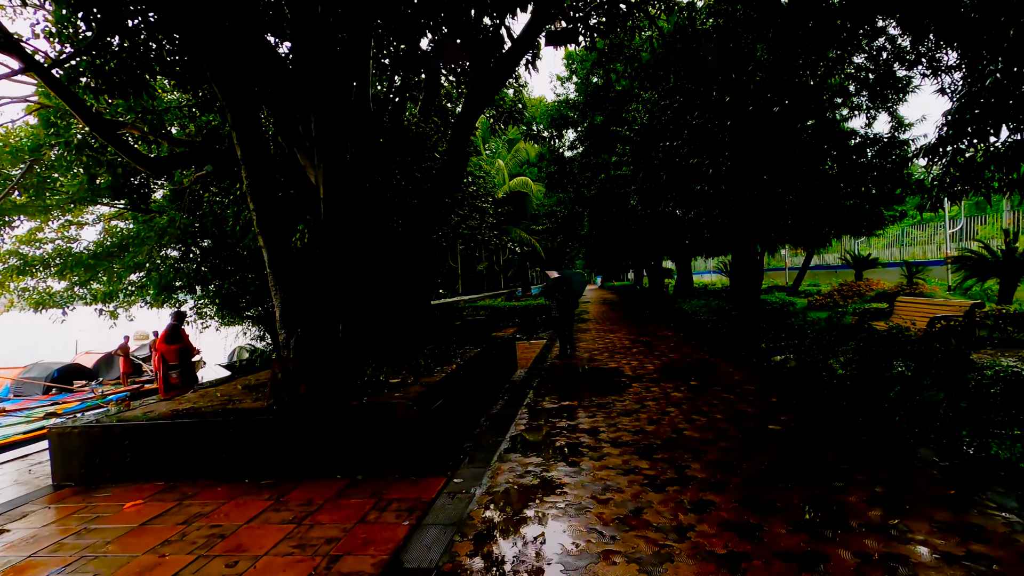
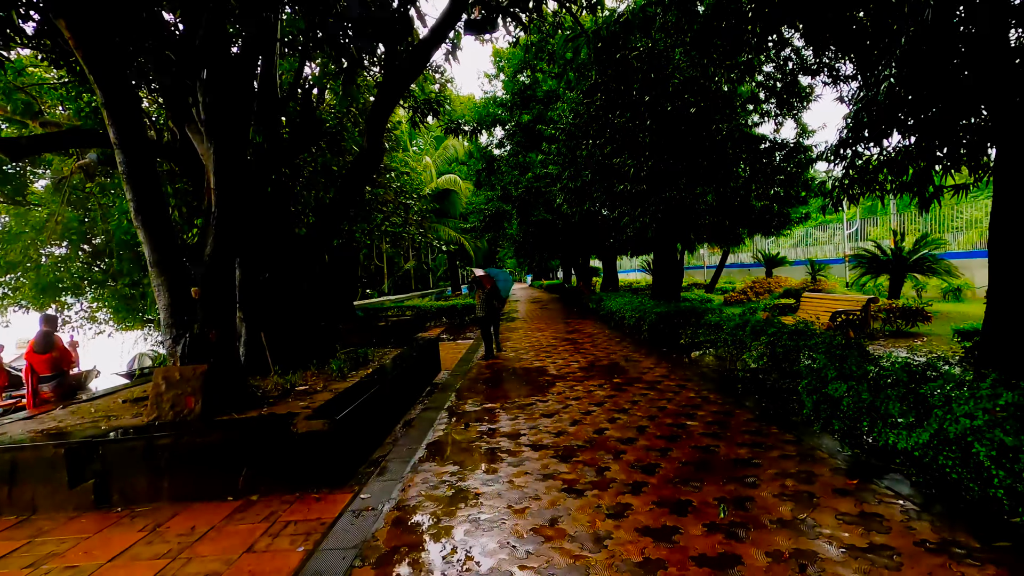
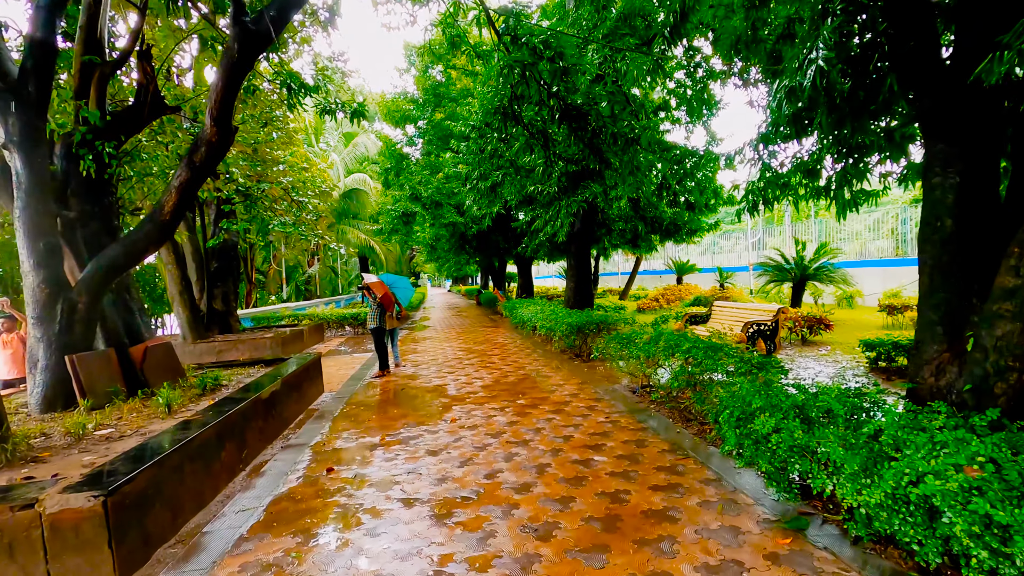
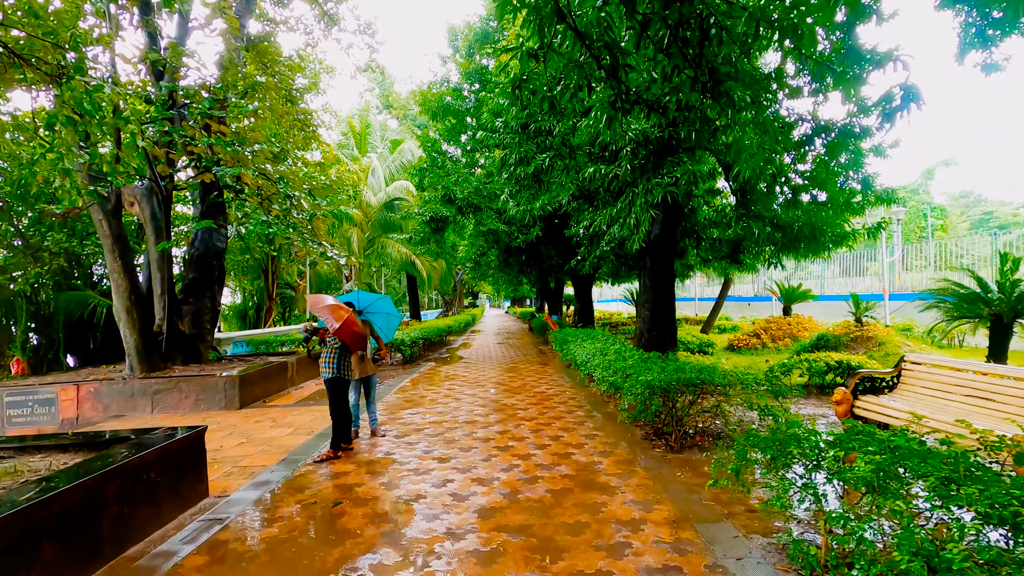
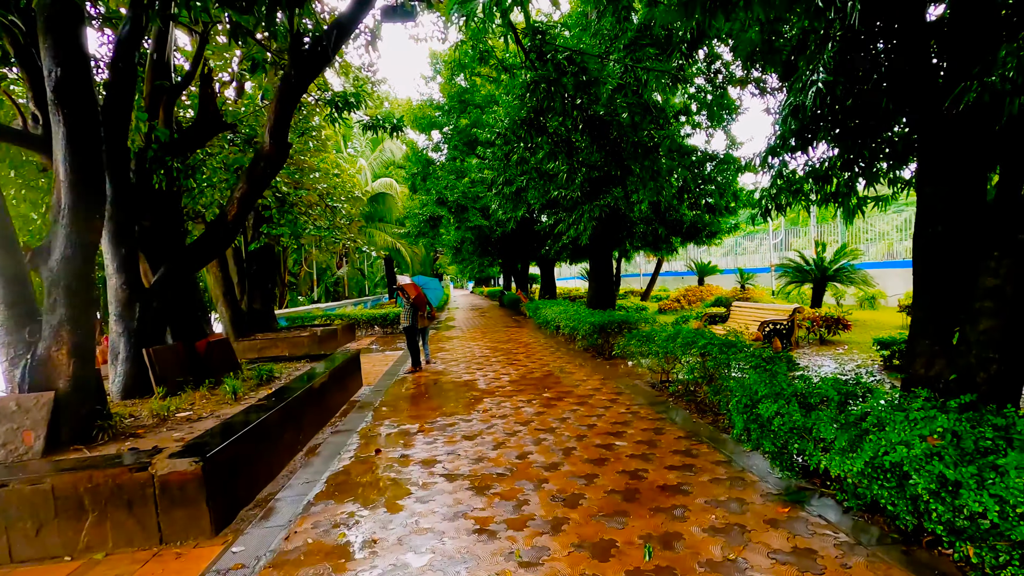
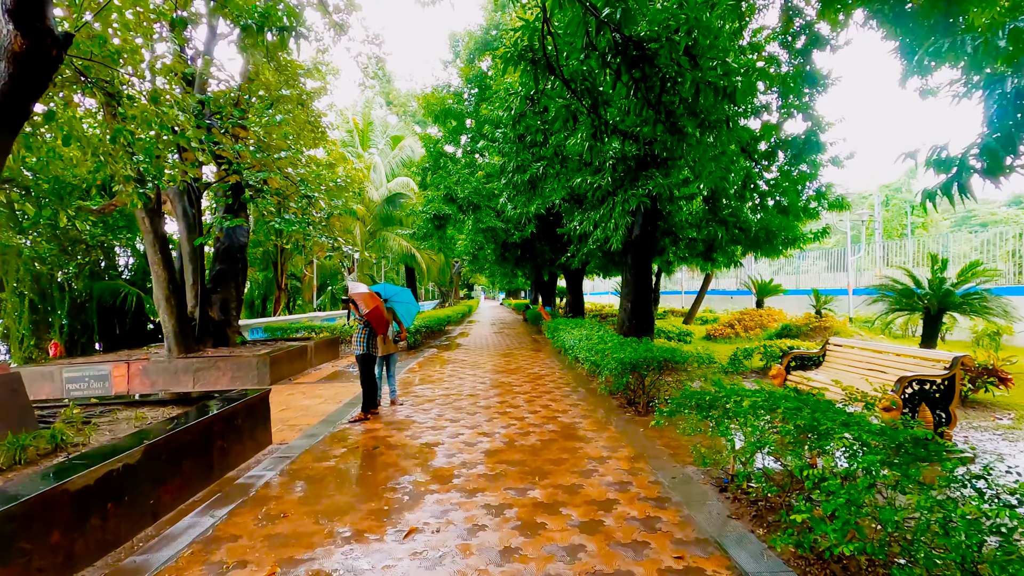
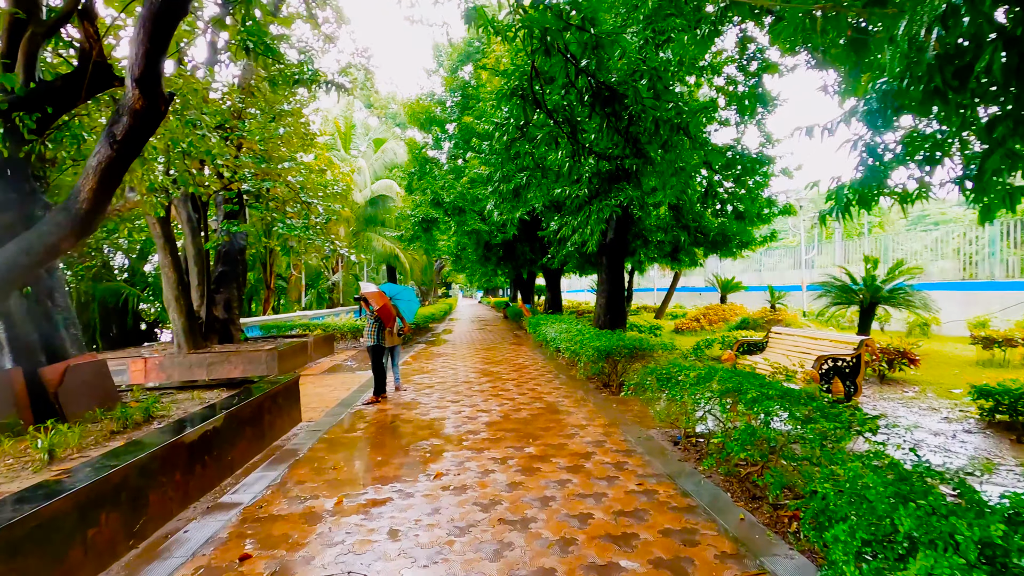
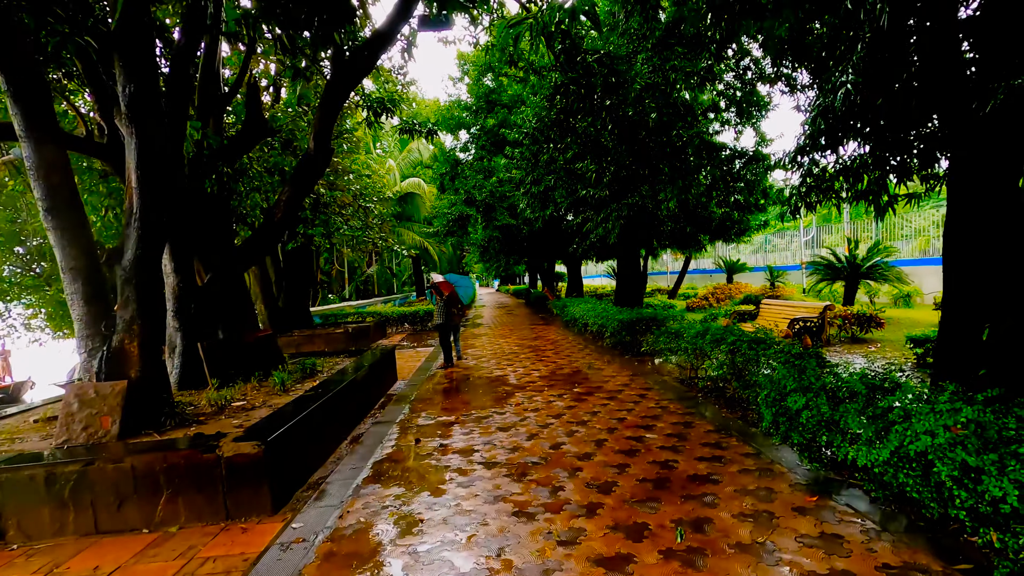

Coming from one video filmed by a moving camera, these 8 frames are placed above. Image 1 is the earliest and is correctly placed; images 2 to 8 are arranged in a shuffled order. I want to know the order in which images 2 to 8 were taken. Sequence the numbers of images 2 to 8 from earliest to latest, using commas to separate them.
2, 8, 5, 3, 7, 6, 4
